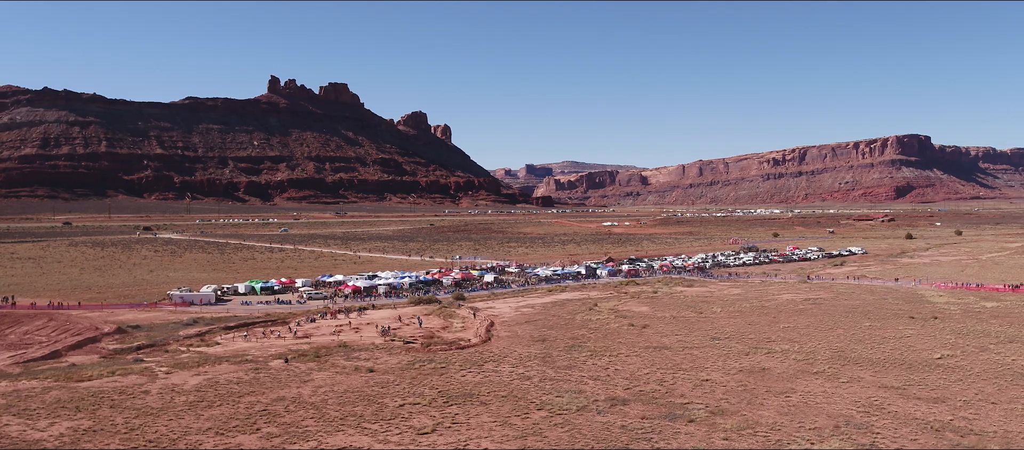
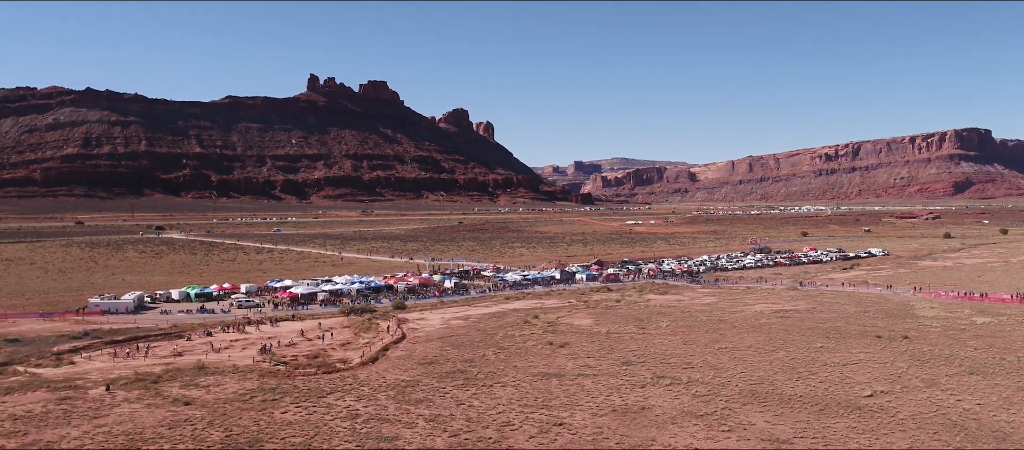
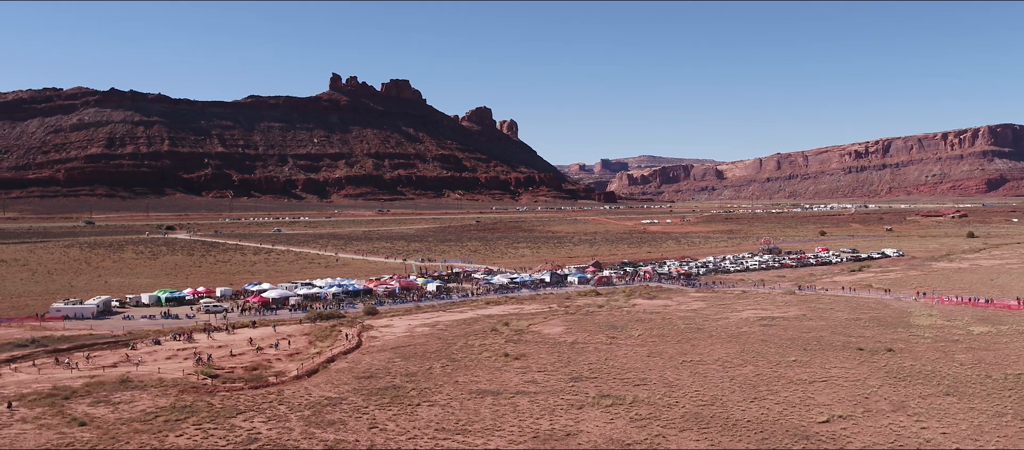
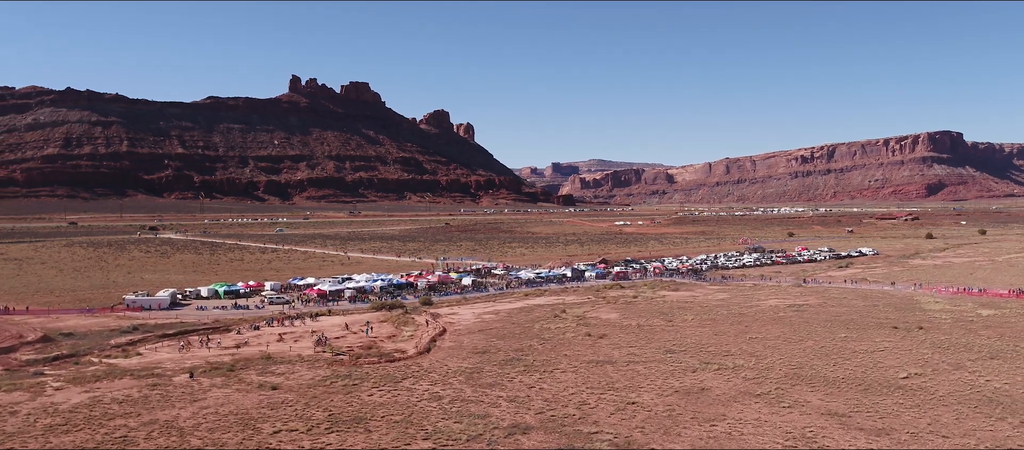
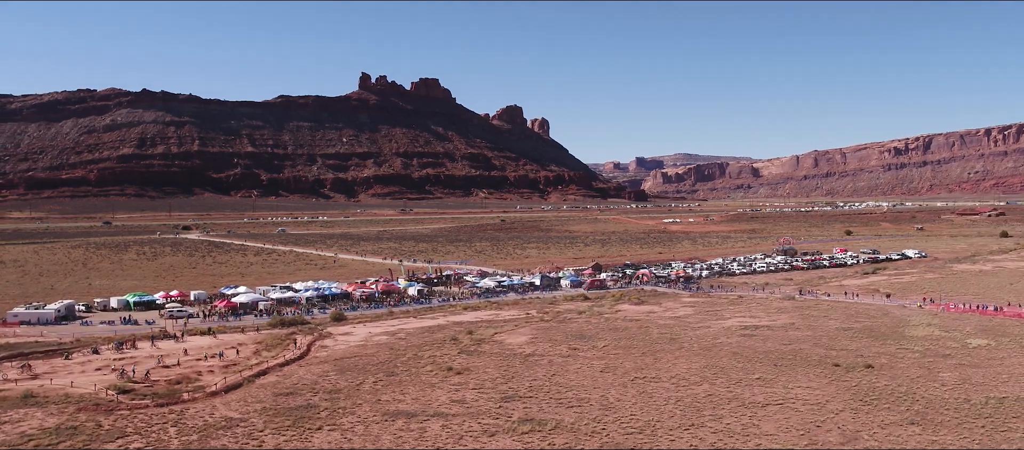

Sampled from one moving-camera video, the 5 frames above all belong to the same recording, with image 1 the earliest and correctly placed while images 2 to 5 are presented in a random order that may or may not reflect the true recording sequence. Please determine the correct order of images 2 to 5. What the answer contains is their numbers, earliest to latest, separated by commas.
4, 2, 3, 5
